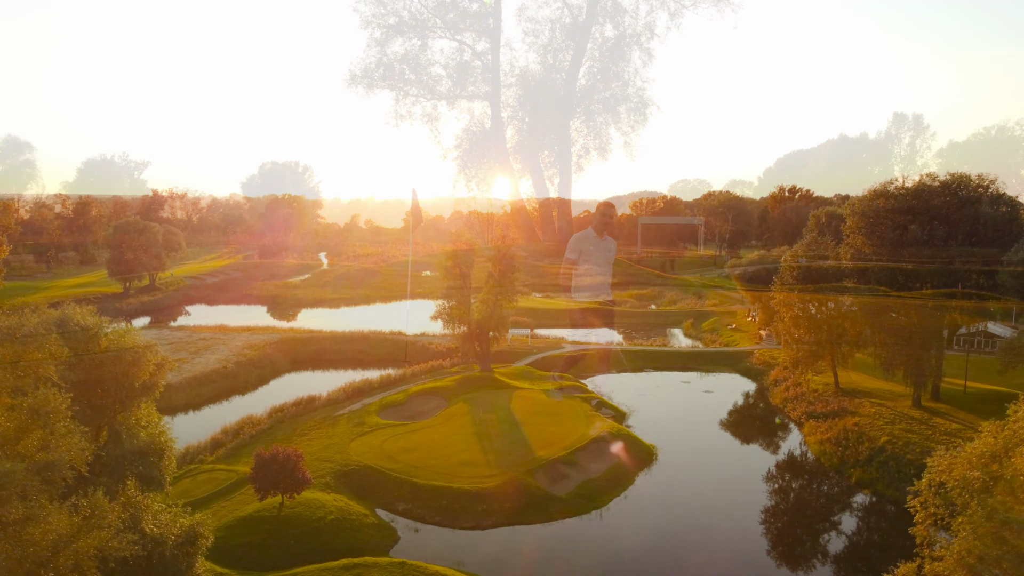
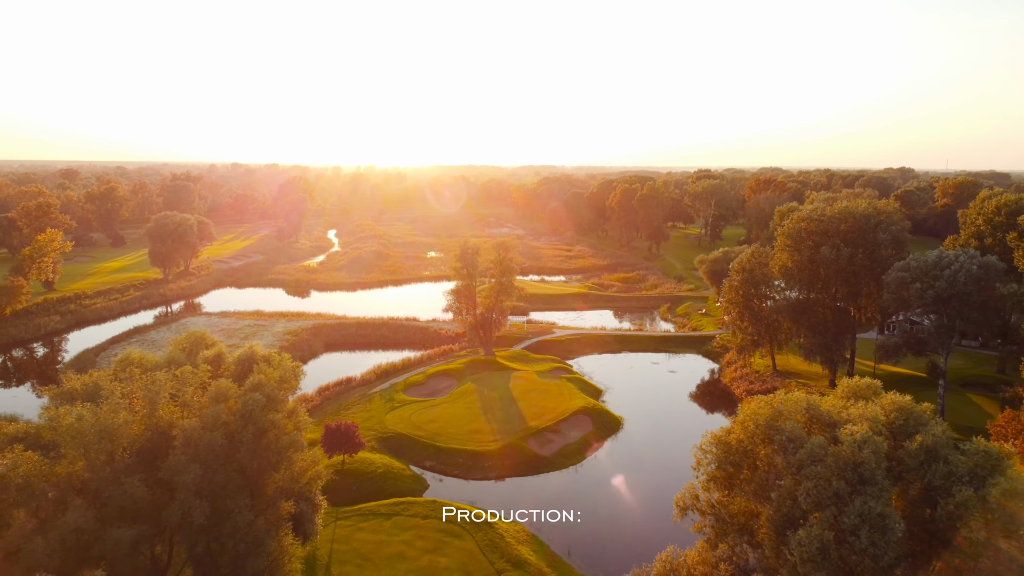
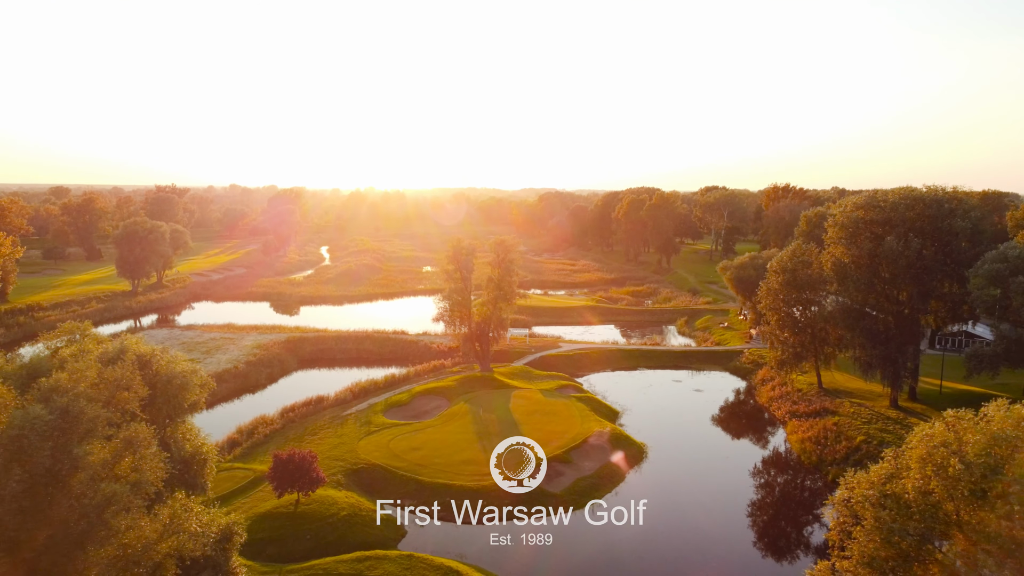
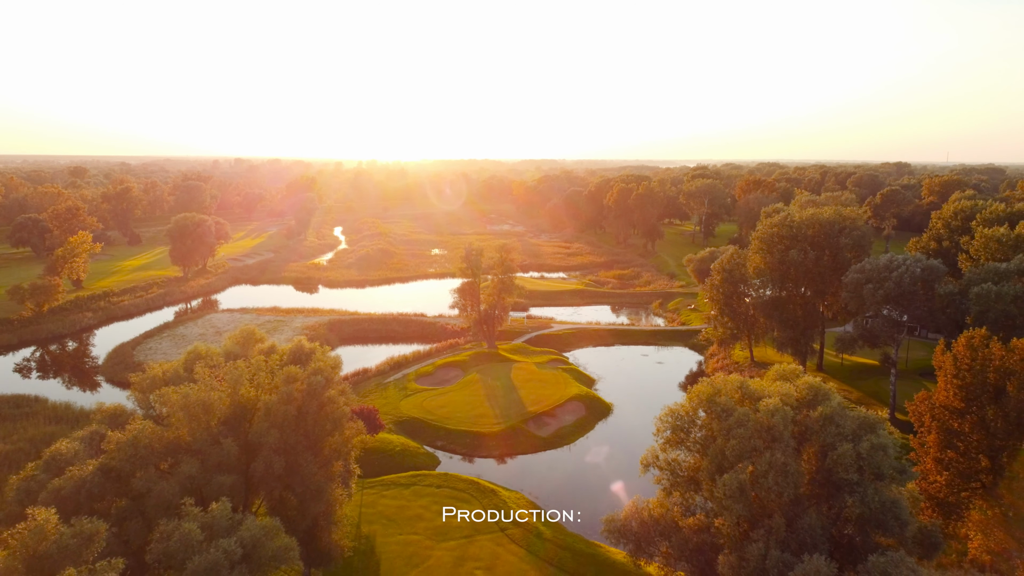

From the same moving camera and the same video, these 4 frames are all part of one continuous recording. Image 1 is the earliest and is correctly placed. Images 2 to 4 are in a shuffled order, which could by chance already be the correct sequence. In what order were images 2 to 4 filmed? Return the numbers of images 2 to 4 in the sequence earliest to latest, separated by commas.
3, 2, 4
